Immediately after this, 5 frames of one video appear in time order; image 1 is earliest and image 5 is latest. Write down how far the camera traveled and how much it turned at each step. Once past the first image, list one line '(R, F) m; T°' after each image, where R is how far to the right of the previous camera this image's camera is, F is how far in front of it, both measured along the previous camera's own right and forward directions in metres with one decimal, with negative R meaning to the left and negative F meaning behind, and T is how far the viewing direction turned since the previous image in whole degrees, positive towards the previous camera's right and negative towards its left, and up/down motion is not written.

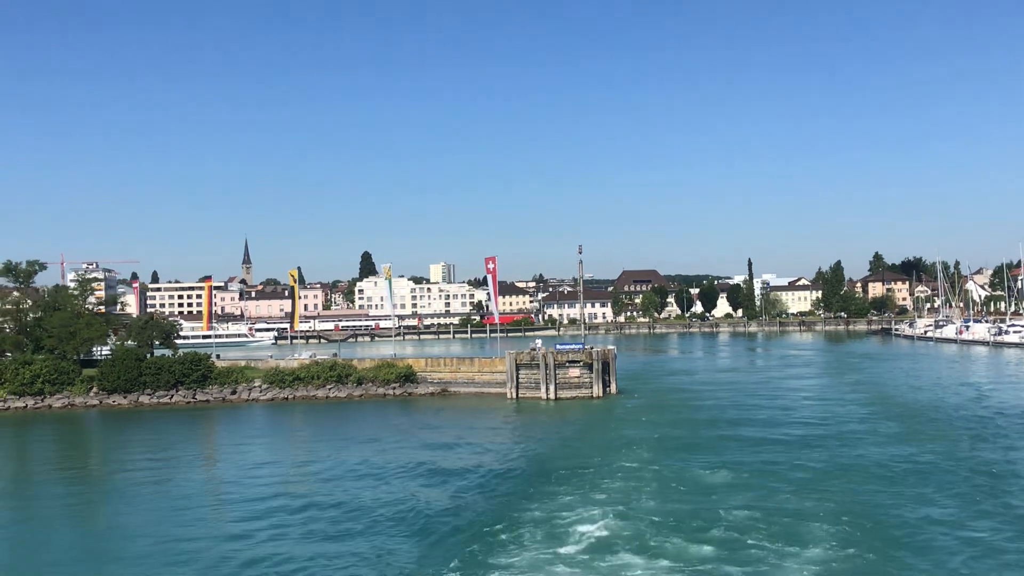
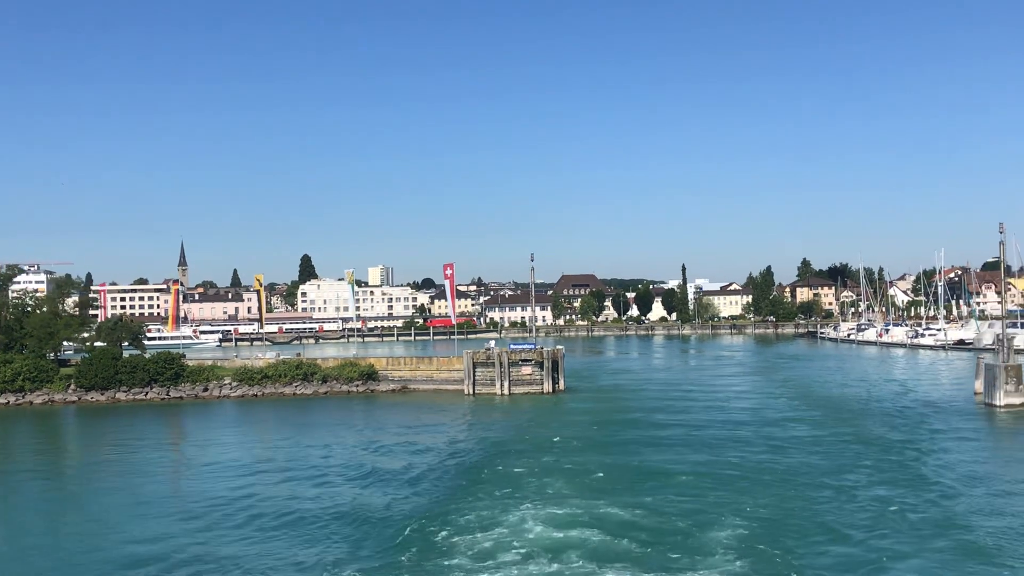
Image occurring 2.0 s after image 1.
(-0.2, -0.8) m; +3°
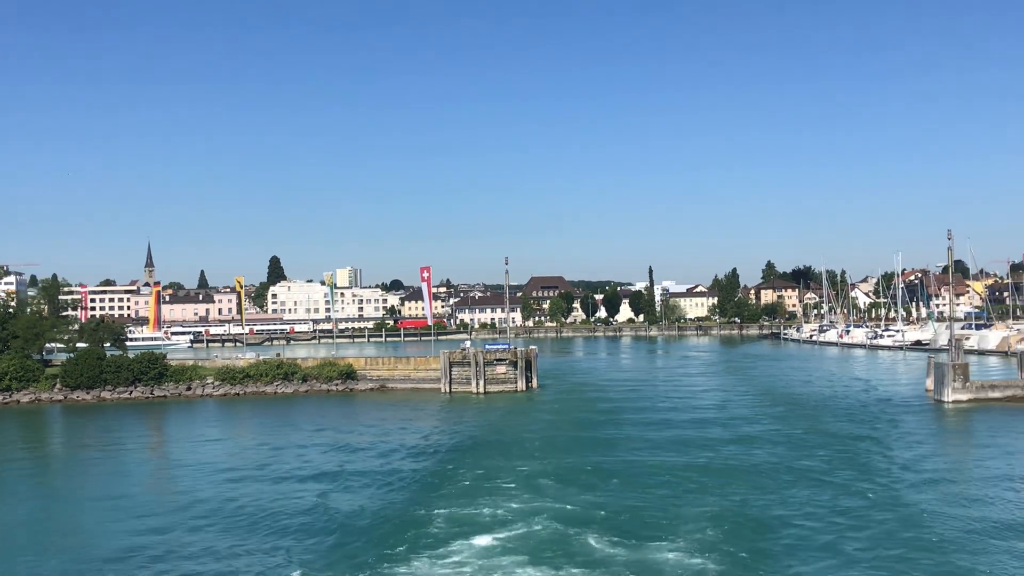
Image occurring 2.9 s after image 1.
(-0.1, -0.4) m; +2°
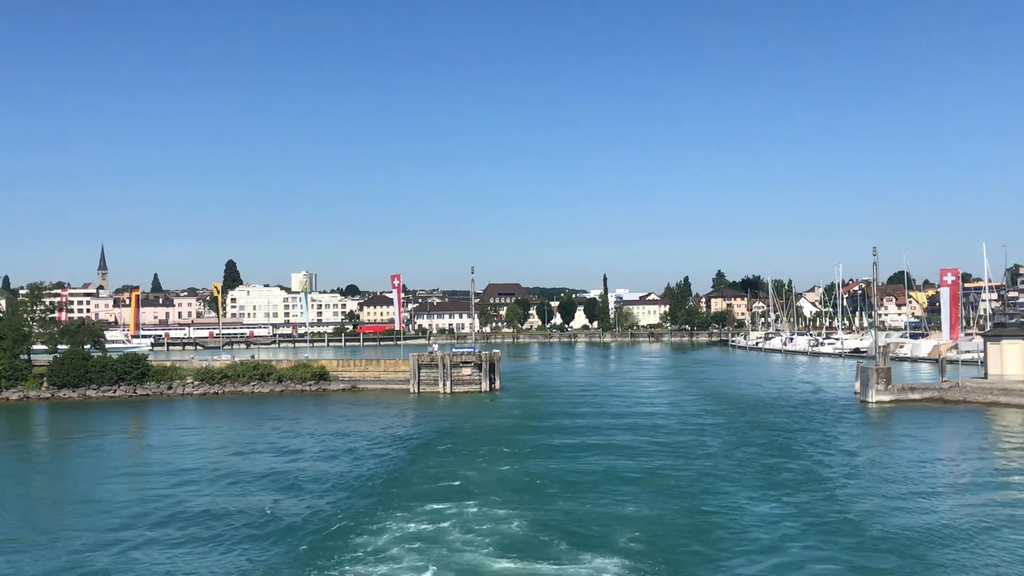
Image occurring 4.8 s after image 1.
(-0.1, -0.8) m; +2°
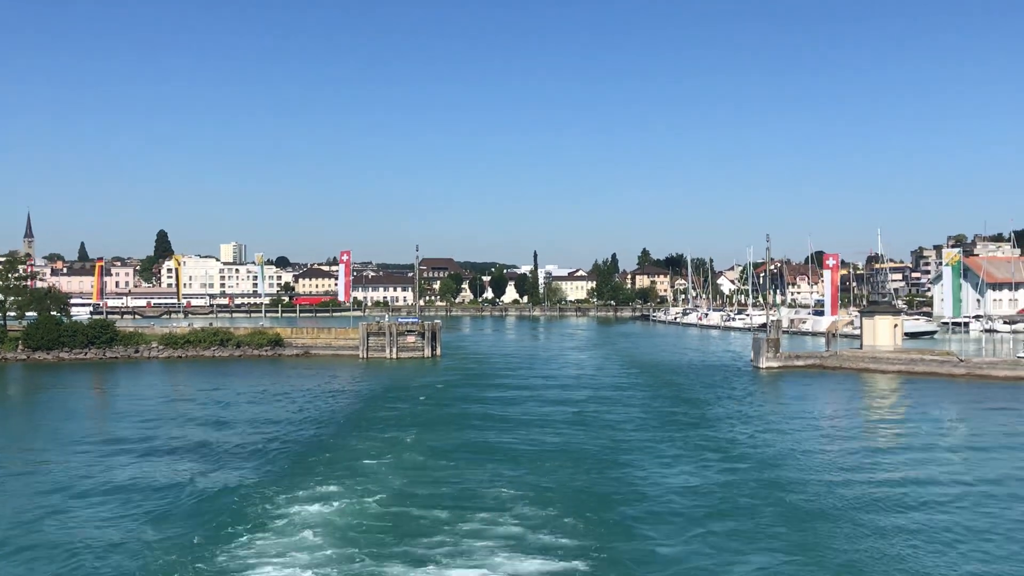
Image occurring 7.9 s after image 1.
(-0.1, -1.3) m; +4°
